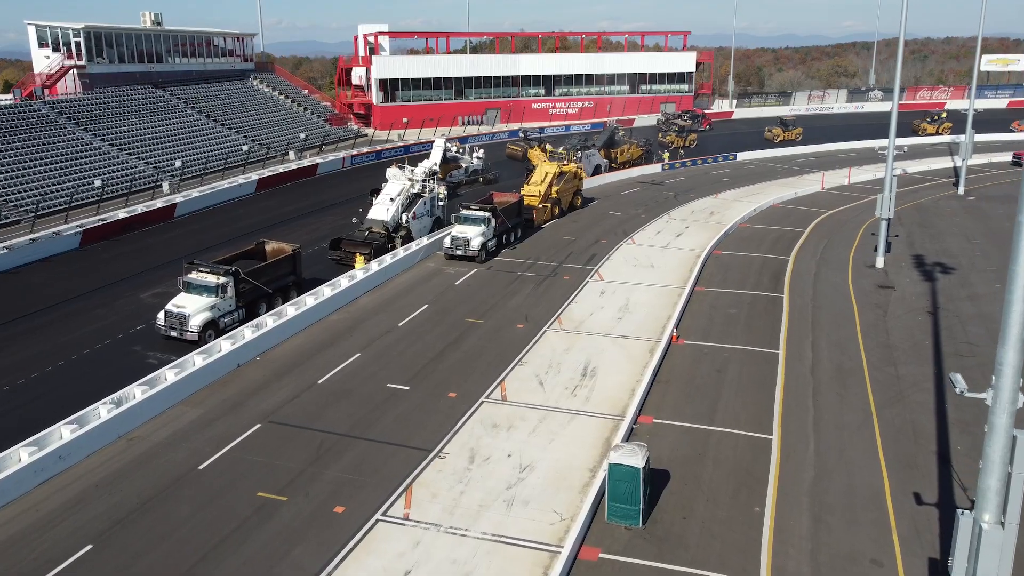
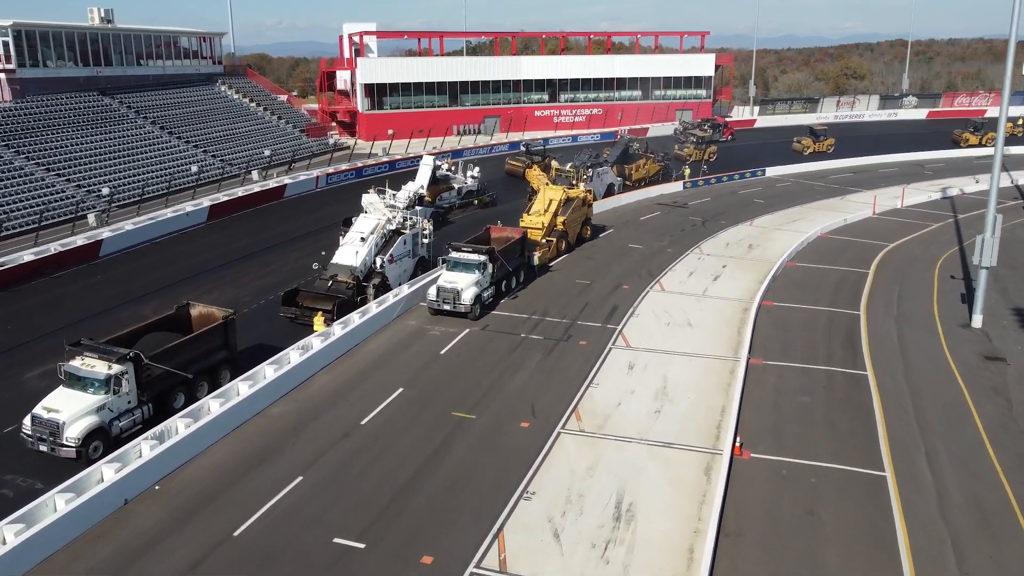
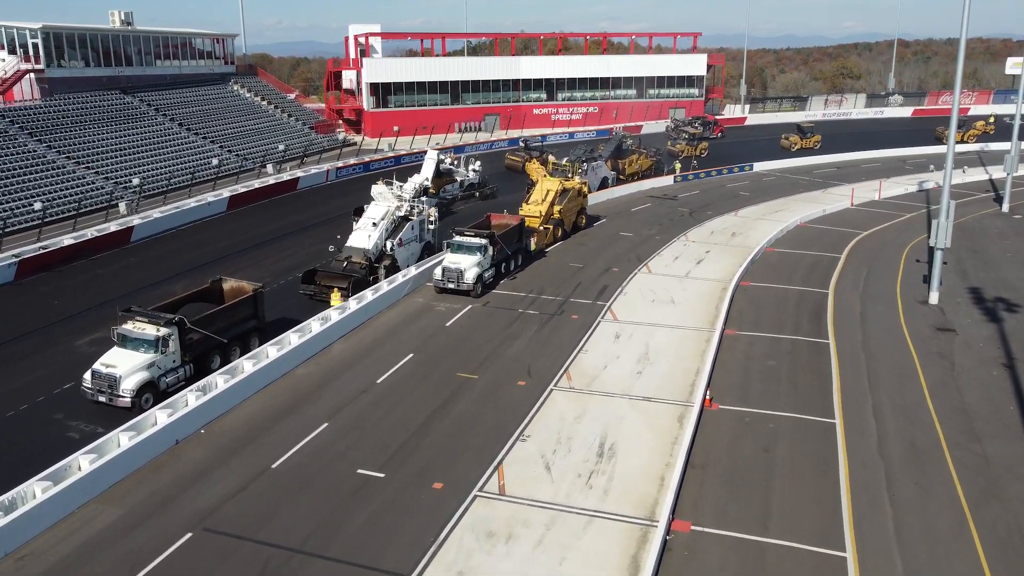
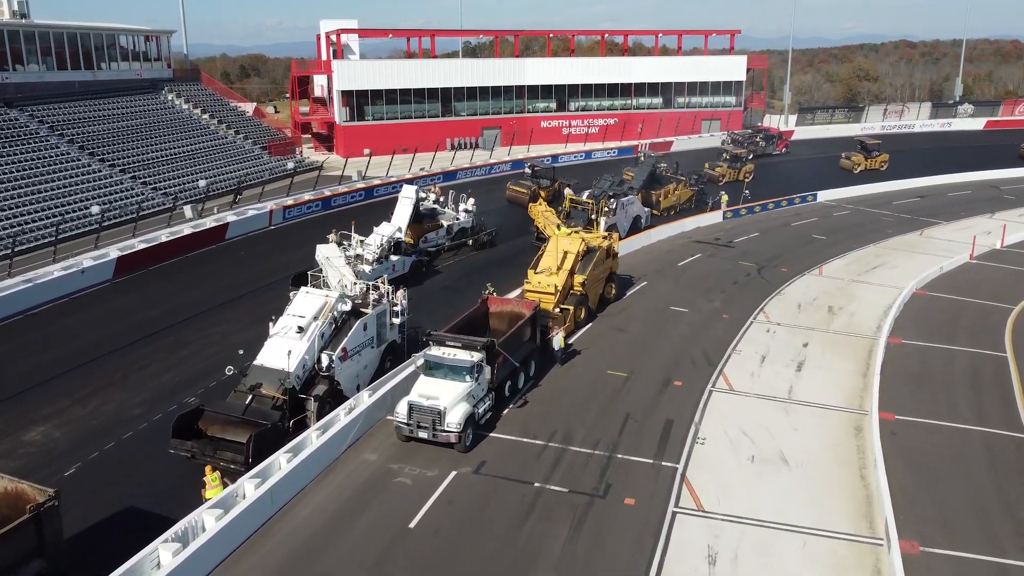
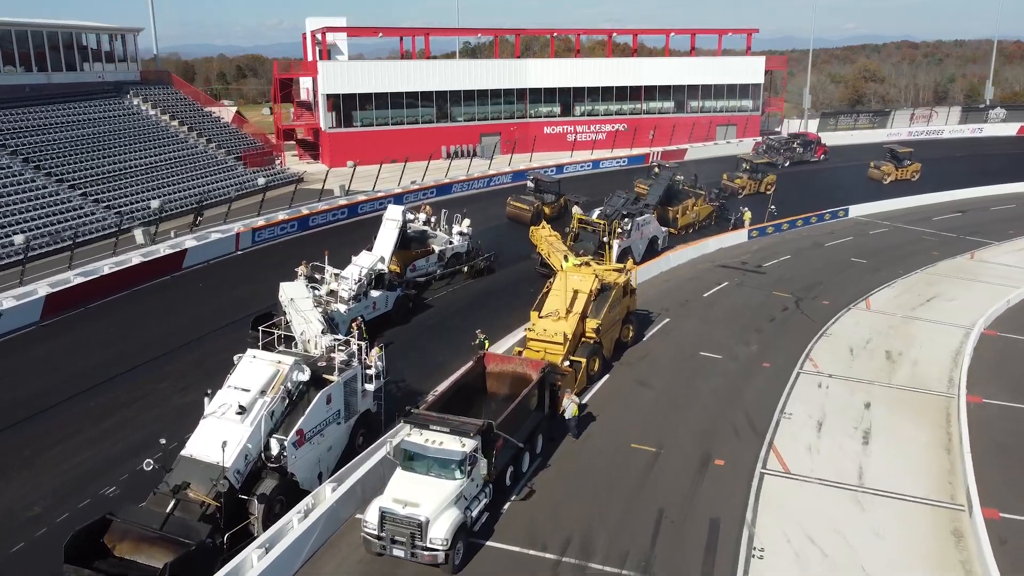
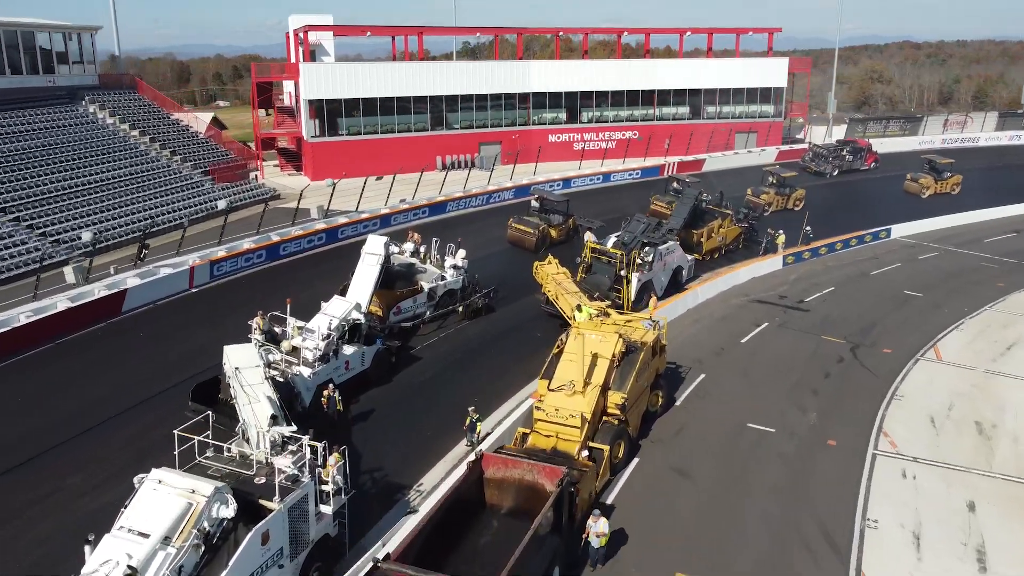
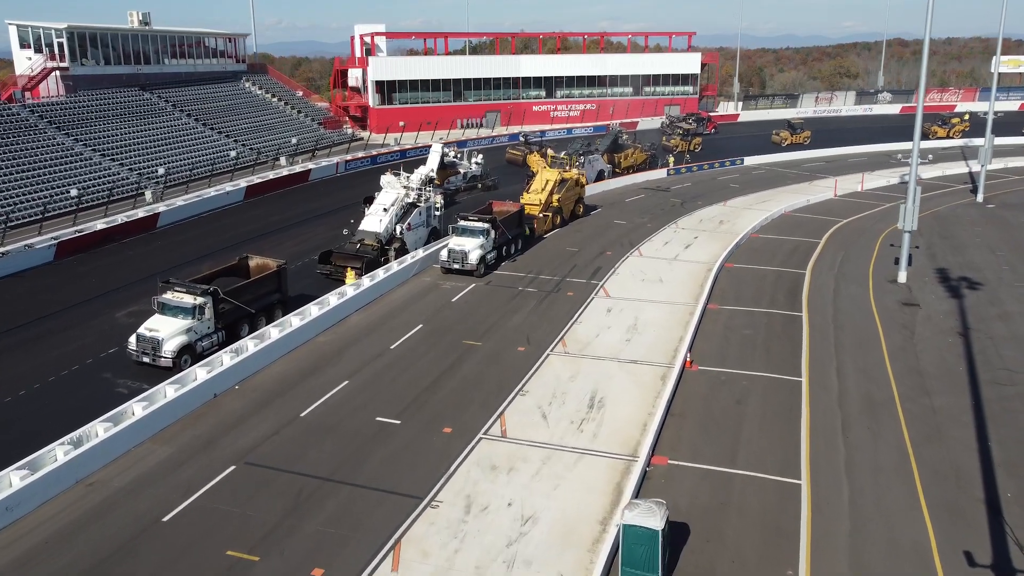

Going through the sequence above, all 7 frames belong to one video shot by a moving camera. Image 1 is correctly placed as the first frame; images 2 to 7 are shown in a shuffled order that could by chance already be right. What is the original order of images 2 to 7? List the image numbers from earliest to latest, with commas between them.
7, 3, 2, 4, 5, 6
